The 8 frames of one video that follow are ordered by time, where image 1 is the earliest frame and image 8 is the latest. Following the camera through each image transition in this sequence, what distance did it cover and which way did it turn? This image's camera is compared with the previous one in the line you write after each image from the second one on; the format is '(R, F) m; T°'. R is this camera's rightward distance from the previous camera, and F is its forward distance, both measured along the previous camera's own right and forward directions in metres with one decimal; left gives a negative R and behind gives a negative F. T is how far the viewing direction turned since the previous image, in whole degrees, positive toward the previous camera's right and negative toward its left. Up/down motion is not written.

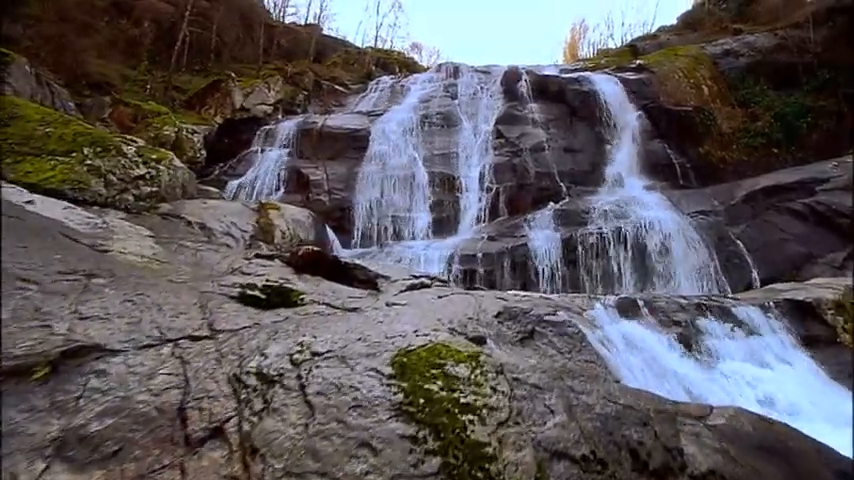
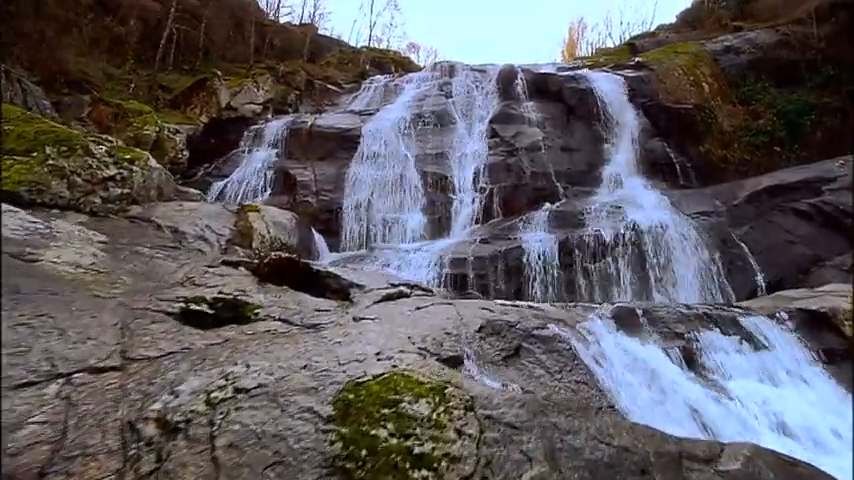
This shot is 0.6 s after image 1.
(+0.3, +0.6) m; 0°
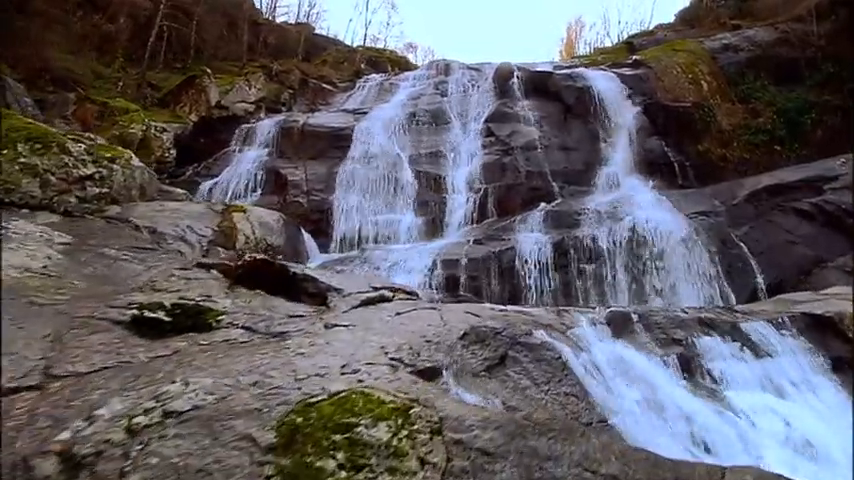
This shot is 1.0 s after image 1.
(+0.2, +0.4) m; 0°
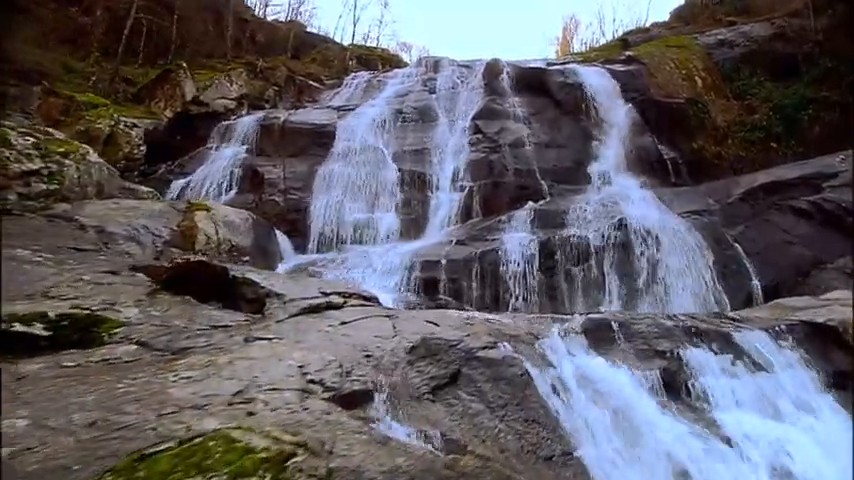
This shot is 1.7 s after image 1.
(+0.5, +0.7) m; 0°
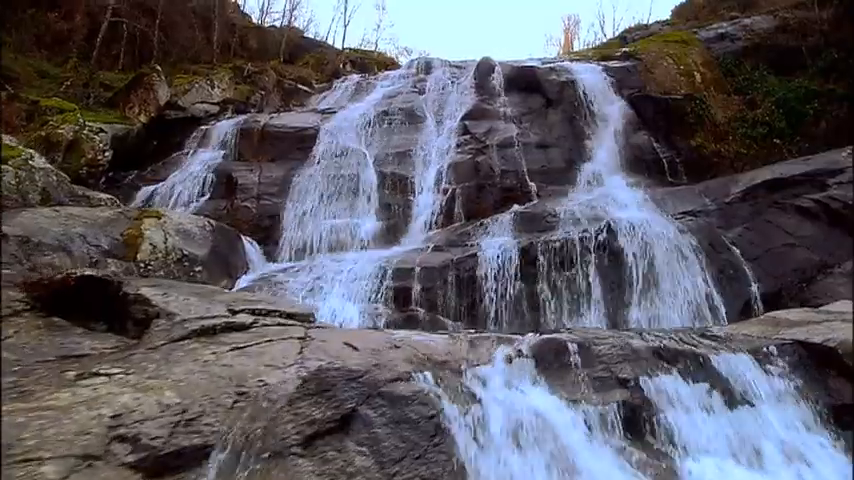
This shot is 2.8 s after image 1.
(+0.9, +0.9) m; -1°
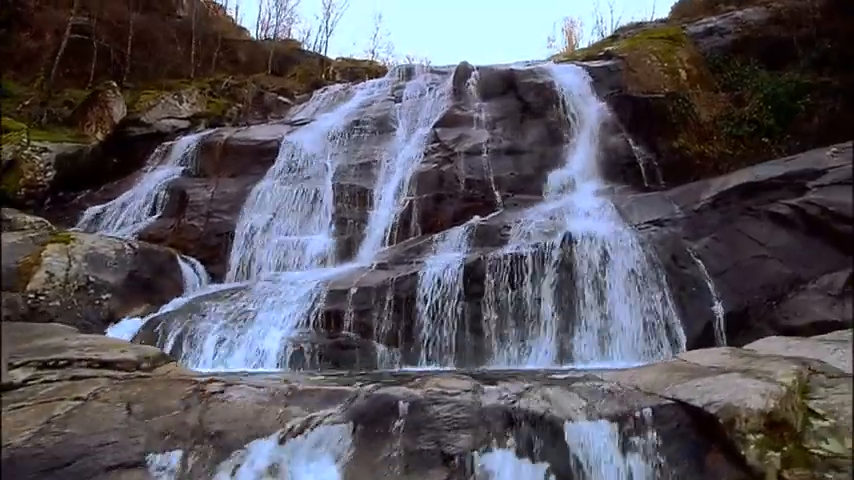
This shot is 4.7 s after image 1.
(+1.9, +1.0) m; -2°
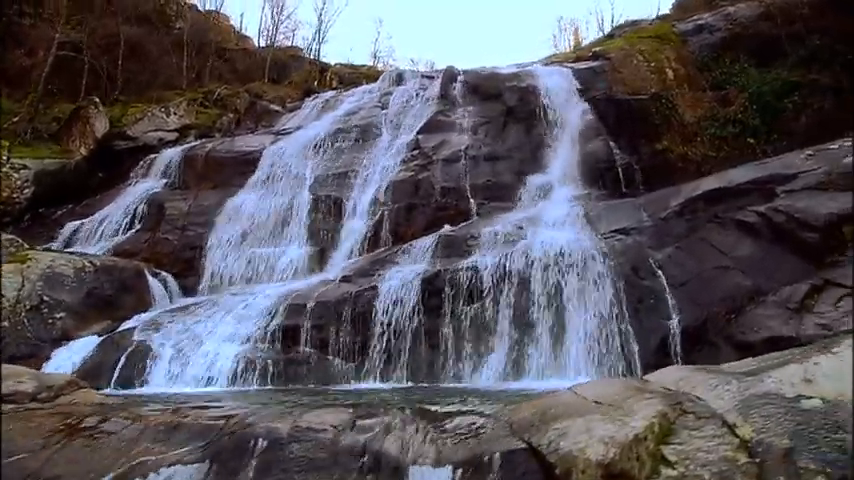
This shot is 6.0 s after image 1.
(+1.3, +0.2) m; -2°
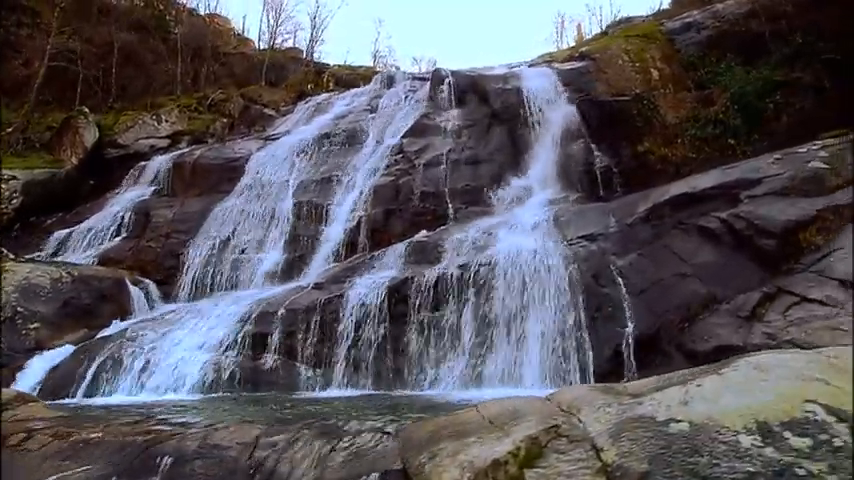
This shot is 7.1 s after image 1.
(+1.0, -0.1) m; -1°
